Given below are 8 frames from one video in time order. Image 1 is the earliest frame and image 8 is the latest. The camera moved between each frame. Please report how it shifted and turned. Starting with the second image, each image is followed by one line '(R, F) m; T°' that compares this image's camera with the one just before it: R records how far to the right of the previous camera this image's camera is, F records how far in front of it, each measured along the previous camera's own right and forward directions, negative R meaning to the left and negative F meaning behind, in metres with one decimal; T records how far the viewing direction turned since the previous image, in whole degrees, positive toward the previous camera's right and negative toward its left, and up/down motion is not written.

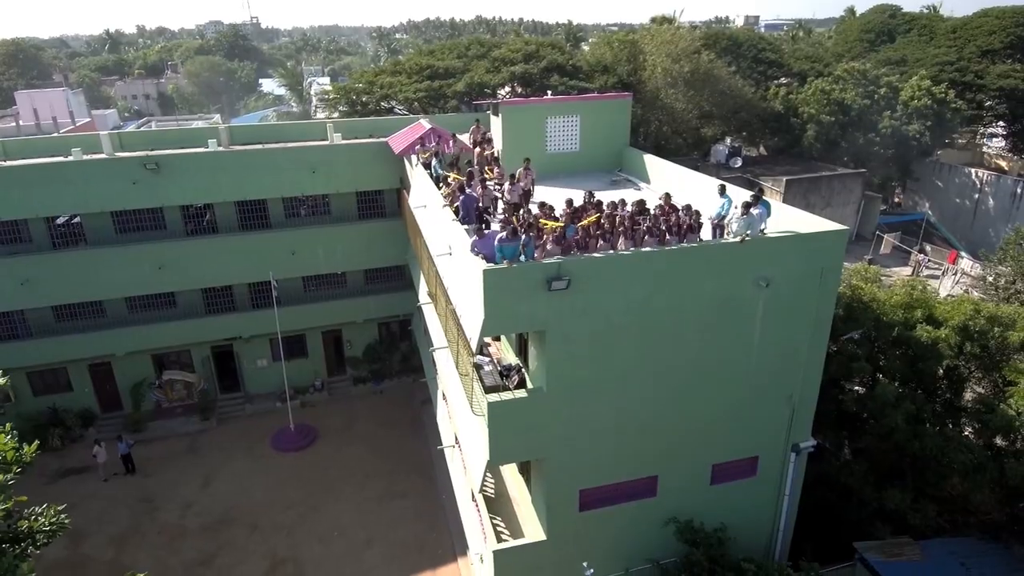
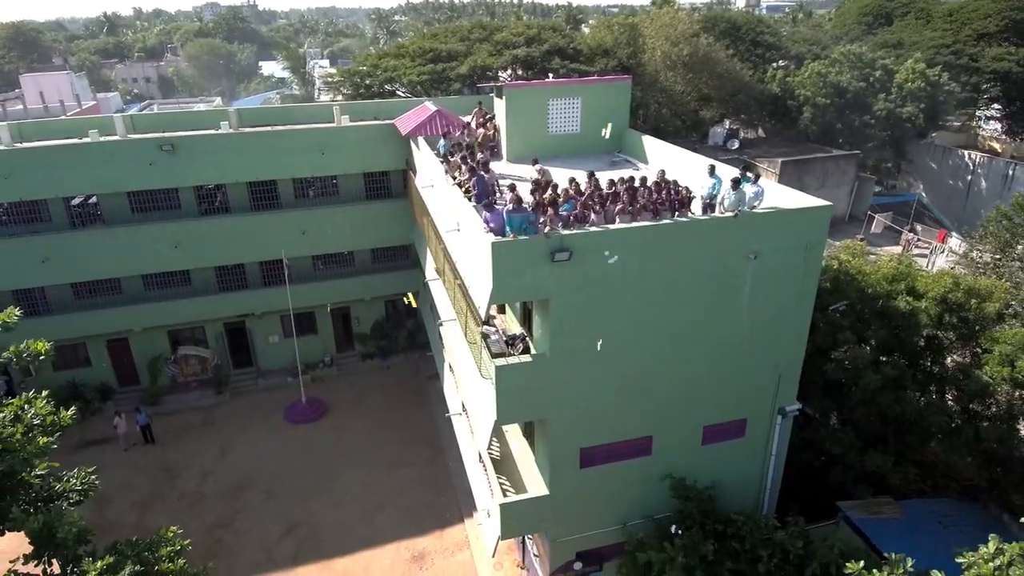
(-0.1, -0.8) m; 0°
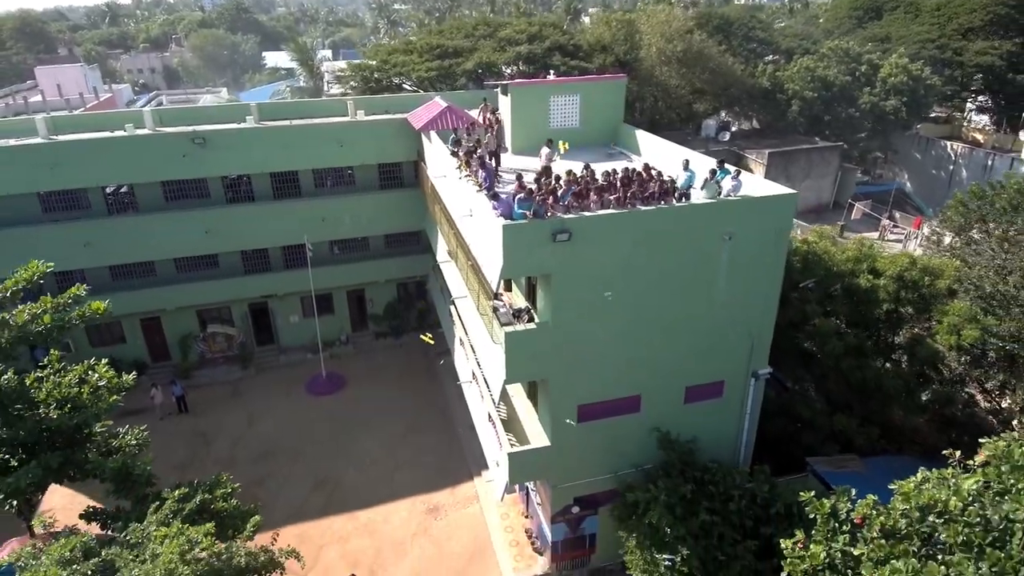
(-0.1, -1.8) m; 0°
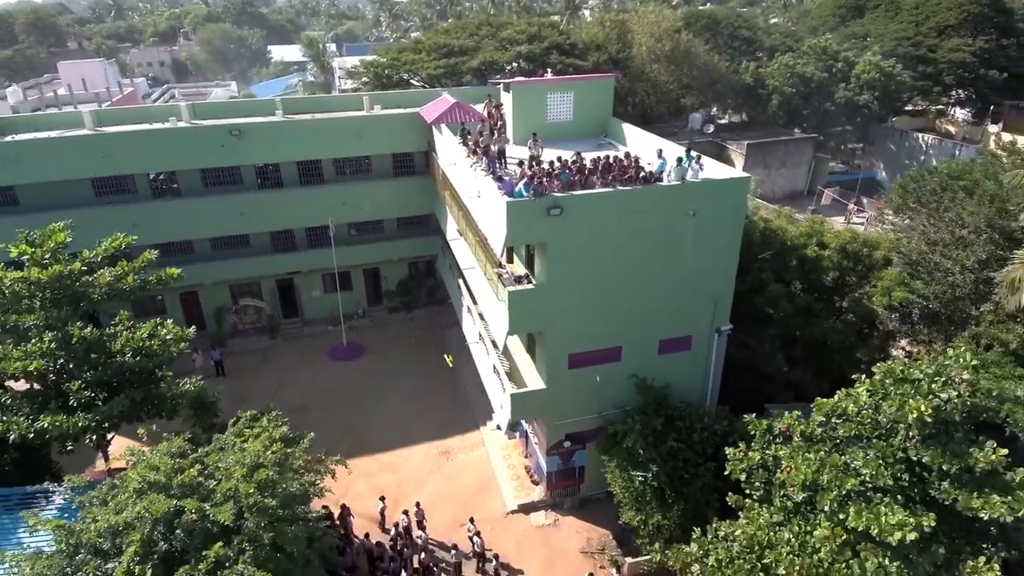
(0.0, -2.8) m; 0°
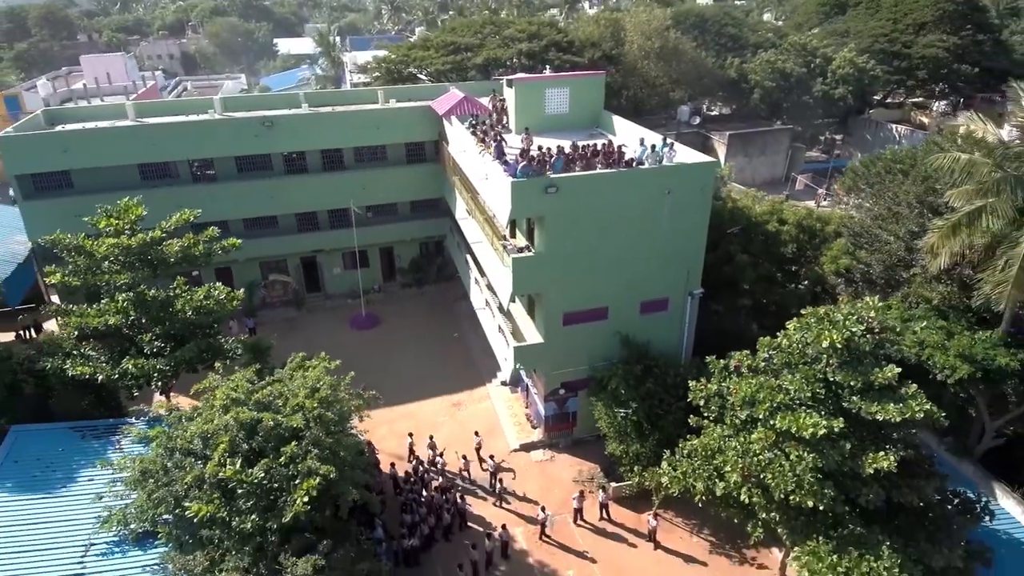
(-0.1, -3.0) m; 0°
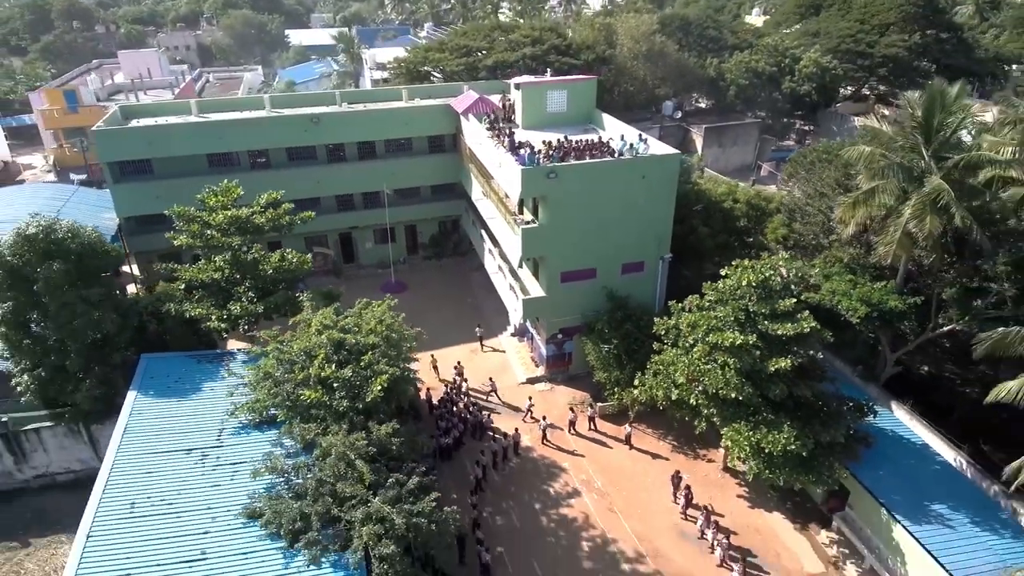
(-0.4, -5.5) m; 0°
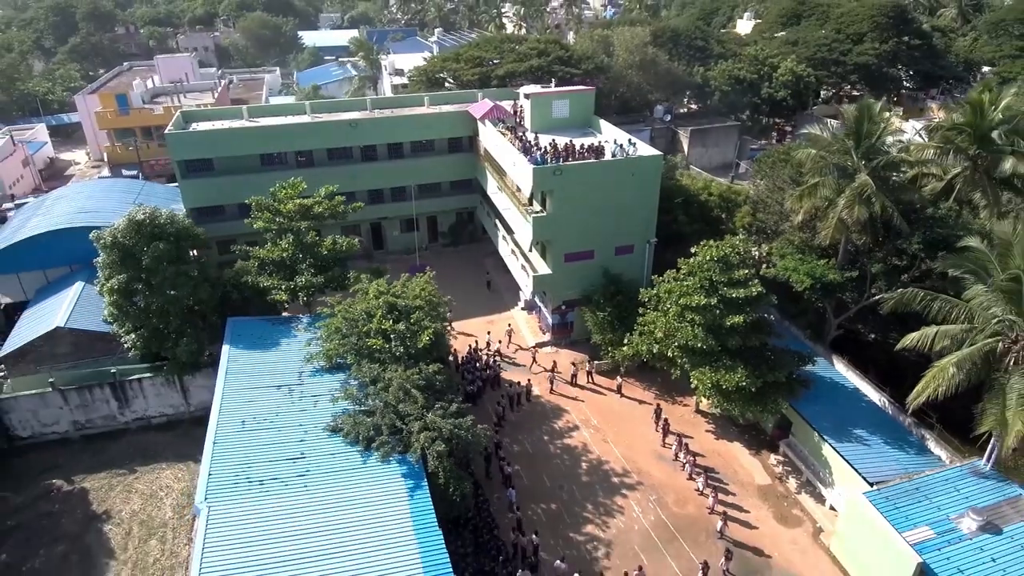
(-0.6, -5.4) m; 0°
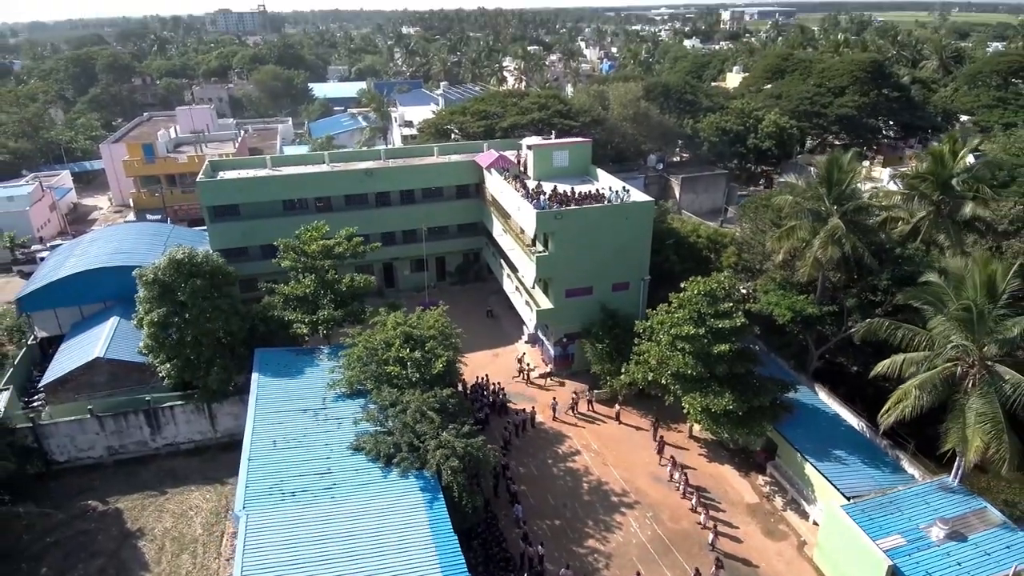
(-0.3, -2.5) m; 0°
